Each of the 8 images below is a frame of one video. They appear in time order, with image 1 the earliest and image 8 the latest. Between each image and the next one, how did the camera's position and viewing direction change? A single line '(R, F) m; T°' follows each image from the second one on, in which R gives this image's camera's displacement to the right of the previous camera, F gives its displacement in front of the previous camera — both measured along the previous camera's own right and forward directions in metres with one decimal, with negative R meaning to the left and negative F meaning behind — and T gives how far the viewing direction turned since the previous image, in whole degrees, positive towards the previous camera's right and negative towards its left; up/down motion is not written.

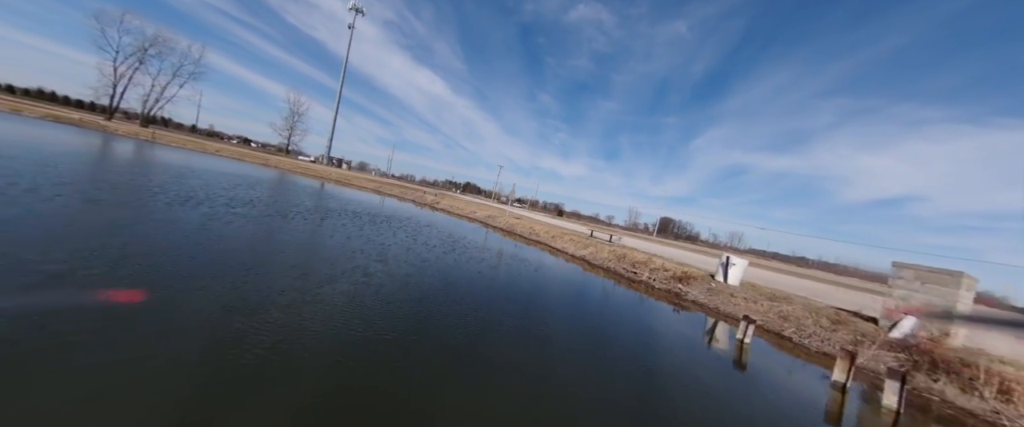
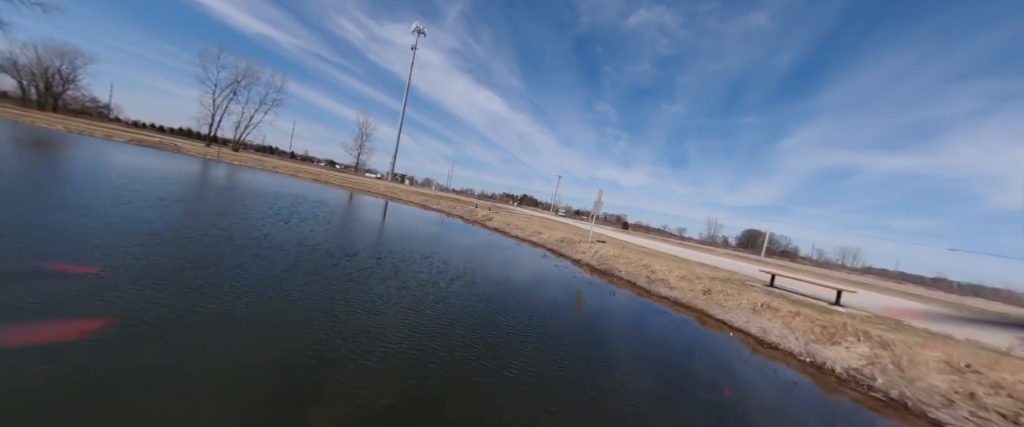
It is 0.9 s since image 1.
(-0.7, +4.2) m; -11°
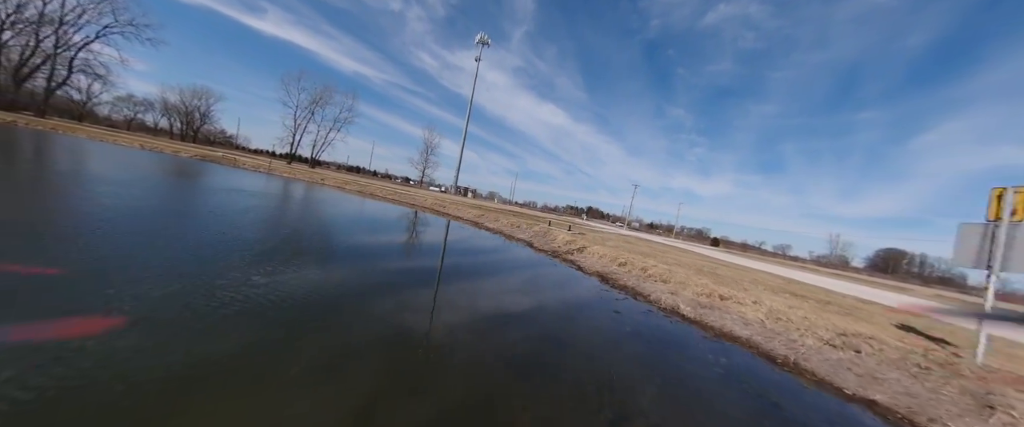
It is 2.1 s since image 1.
(-1.0, +5.0) m; -11°
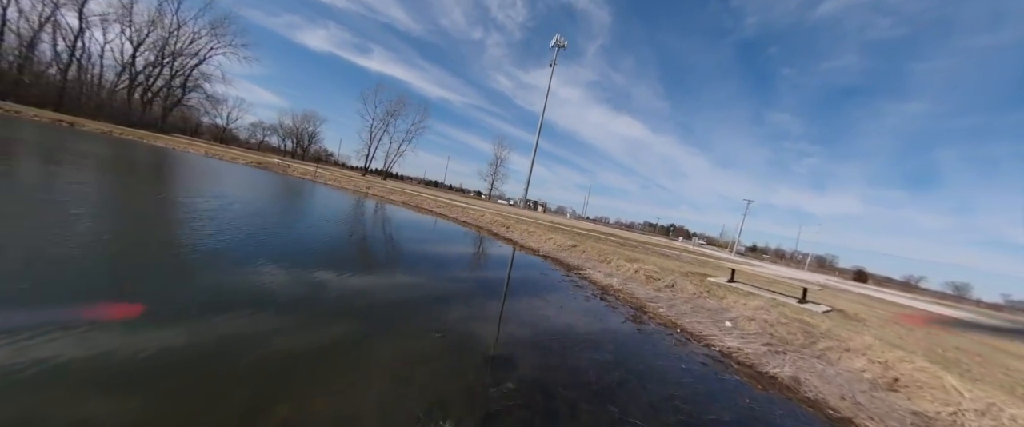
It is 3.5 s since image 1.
(-1.0, +5.1) m; -13°
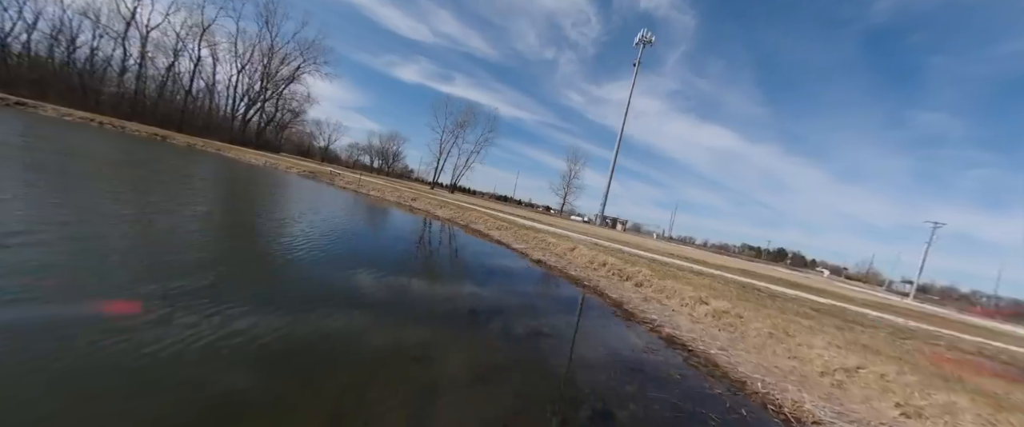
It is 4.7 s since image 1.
(-0.8, +4.4) m; -13°
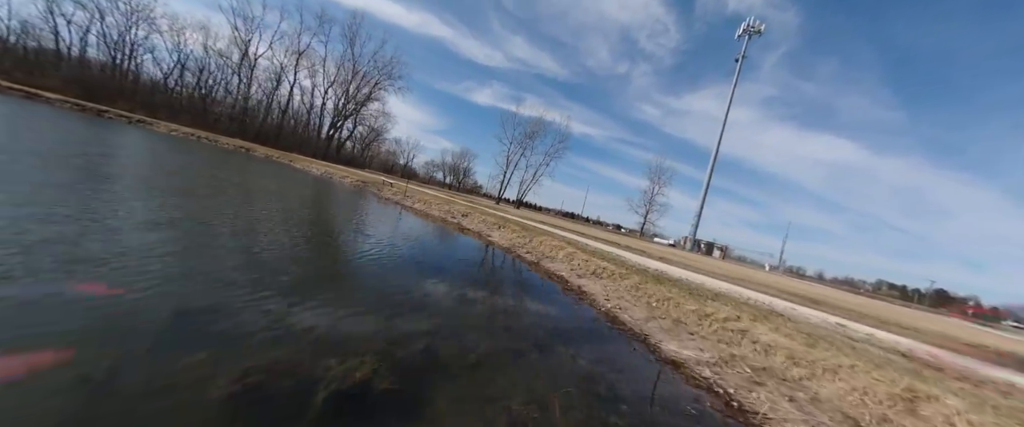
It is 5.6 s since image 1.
(-0.5, +3.2) m; -12°
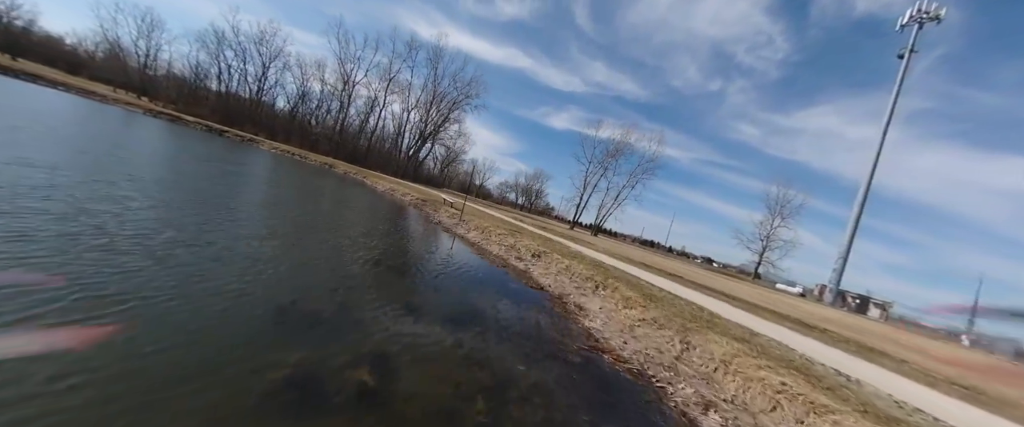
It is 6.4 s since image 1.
(-0.4, +2.7) m; -13°
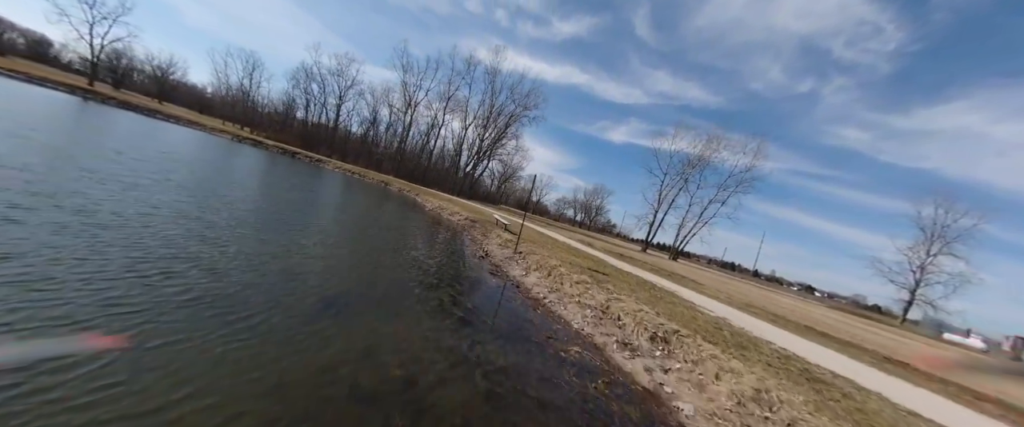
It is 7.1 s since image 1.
(-0.3, +2.2) m; -10°
